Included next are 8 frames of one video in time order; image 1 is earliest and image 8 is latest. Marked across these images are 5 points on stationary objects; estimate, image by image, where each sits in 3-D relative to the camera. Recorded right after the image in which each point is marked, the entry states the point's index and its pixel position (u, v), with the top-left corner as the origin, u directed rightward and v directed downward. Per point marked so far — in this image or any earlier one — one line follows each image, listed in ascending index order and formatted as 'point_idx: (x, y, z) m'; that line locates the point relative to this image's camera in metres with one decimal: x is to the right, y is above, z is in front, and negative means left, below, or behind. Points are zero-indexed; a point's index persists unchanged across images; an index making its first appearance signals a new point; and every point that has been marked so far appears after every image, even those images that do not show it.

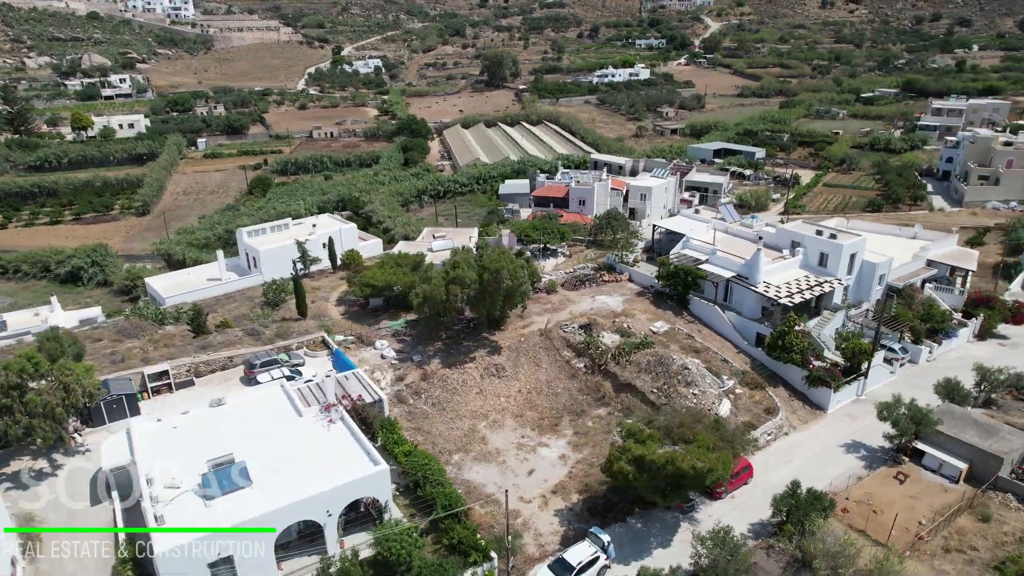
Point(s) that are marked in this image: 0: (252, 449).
0: (-7.7, -4.9, +18.9) m
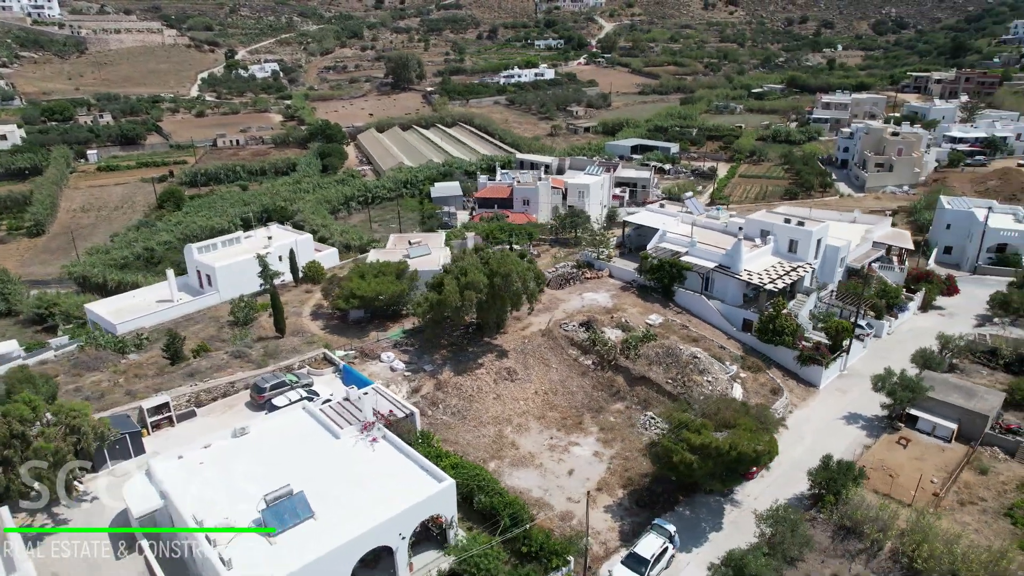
0: (-5.9, -5.3, +17.7) m
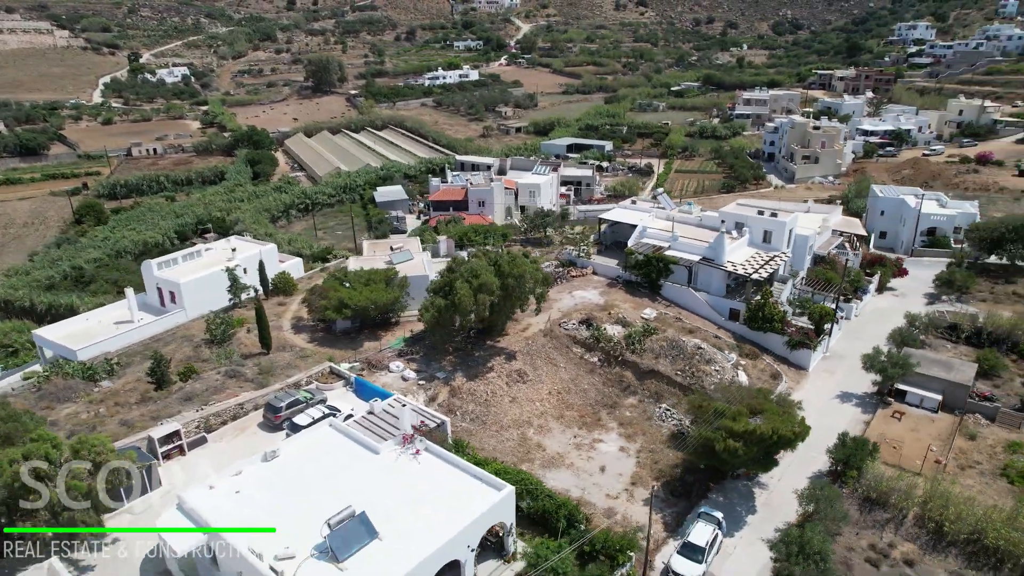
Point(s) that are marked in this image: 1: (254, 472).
0: (-4.3, -5.6, +16.9) m
1: (-7.3, -5.2, +18.1) m
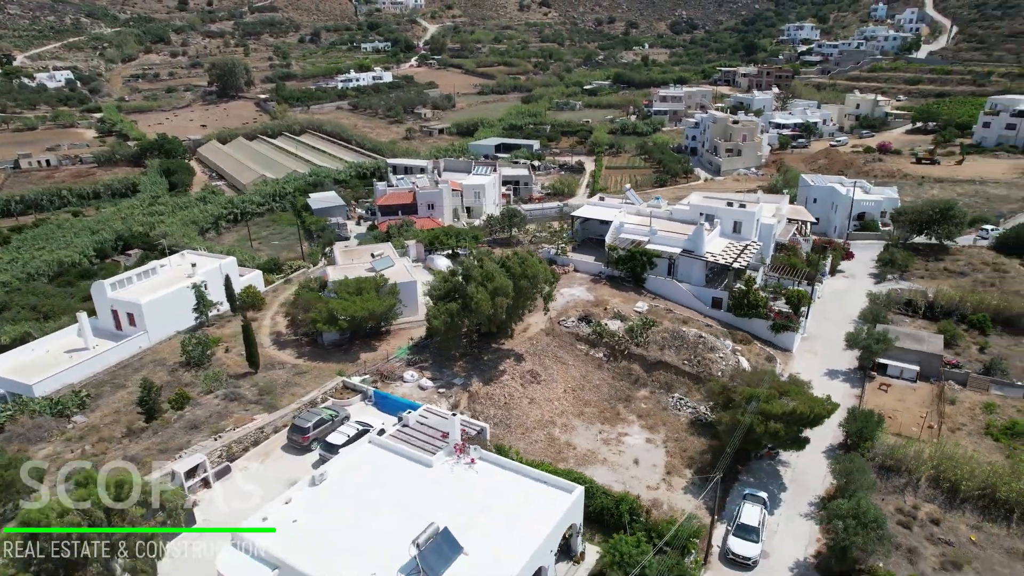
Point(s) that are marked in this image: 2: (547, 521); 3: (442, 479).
0: (-2.3, -5.9, +16.3) m
1: (-5.5, -5.6, +17.0) m
2: (+0.9, -5.9, +16.2) m
3: (-1.9, -5.3, +17.7) m
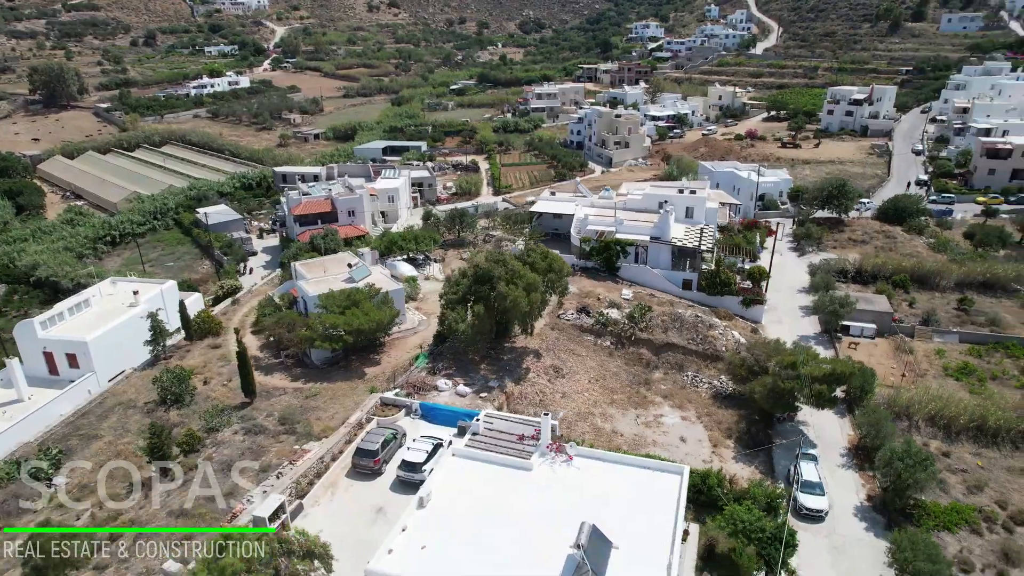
0: (+0.9, -5.8, +15.9) m
1: (-2.3, -5.8, +16.0) m
2: (+4.1, -5.5, +16.6) m
3: (+1.0, -5.2, +17.4) m
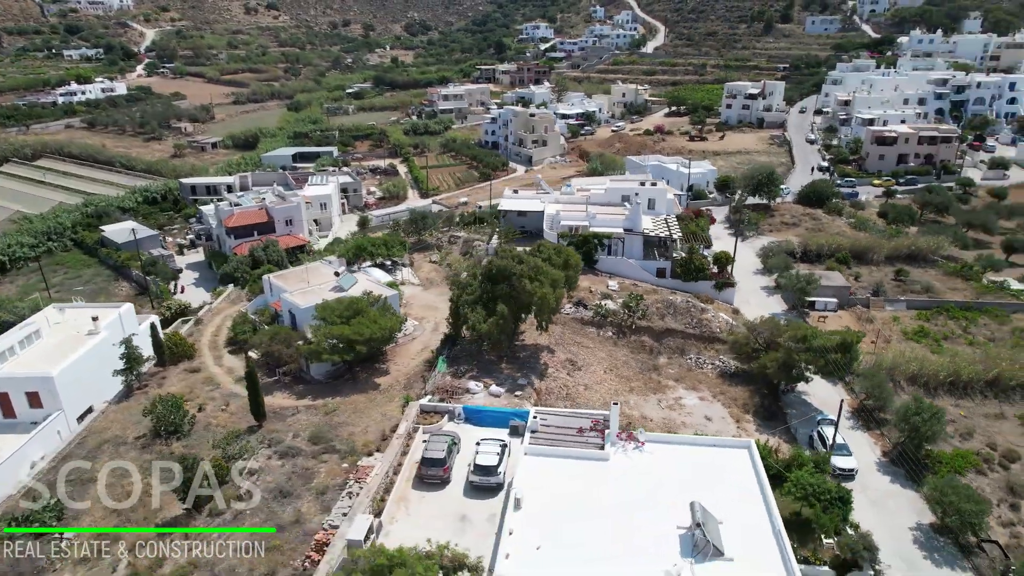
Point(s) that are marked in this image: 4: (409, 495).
0: (+3.4, -5.5, +16.2) m
1: (+0.2, -5.8, +15.7) m
2: (+6.4, -5.1, +17.3) m
3: (+3.2, -4.9, +17.7) m
4: (-2.9, -5.8, +17.9) m
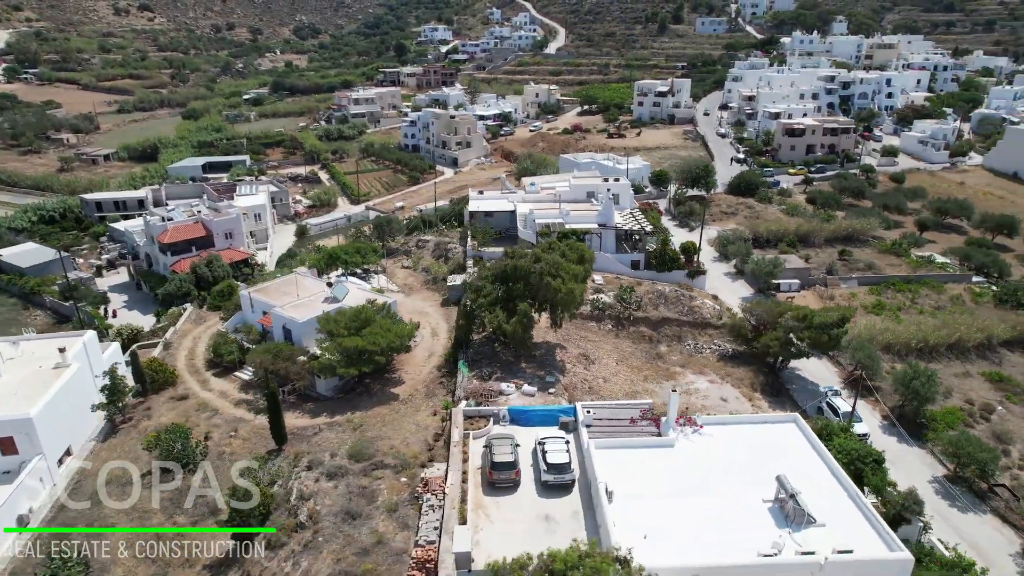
0: (+5.7, -5.2, +16.8) m
1: (+2.6, -5.6, +15.8) m
2: (+8.4, -4.6, +18.3) m
3: (+5.2, -4.6, +18.2) m
4: (-0.8, -5.8, +17.5) m
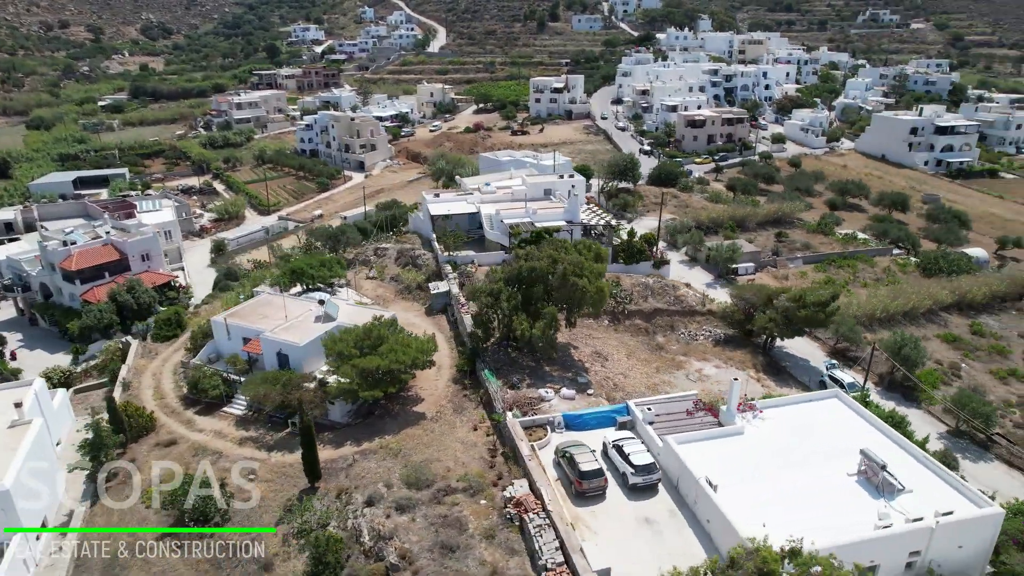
0: (+8.2, -4.8, +17.4) m
1: (+5.4, -5.5, +15.9) m
2: (+10.5, -4.0, +19.4) m
3: (+7.4, -4.3, +18.7) m
4: (+1.7, -5.9, +16.9) m
